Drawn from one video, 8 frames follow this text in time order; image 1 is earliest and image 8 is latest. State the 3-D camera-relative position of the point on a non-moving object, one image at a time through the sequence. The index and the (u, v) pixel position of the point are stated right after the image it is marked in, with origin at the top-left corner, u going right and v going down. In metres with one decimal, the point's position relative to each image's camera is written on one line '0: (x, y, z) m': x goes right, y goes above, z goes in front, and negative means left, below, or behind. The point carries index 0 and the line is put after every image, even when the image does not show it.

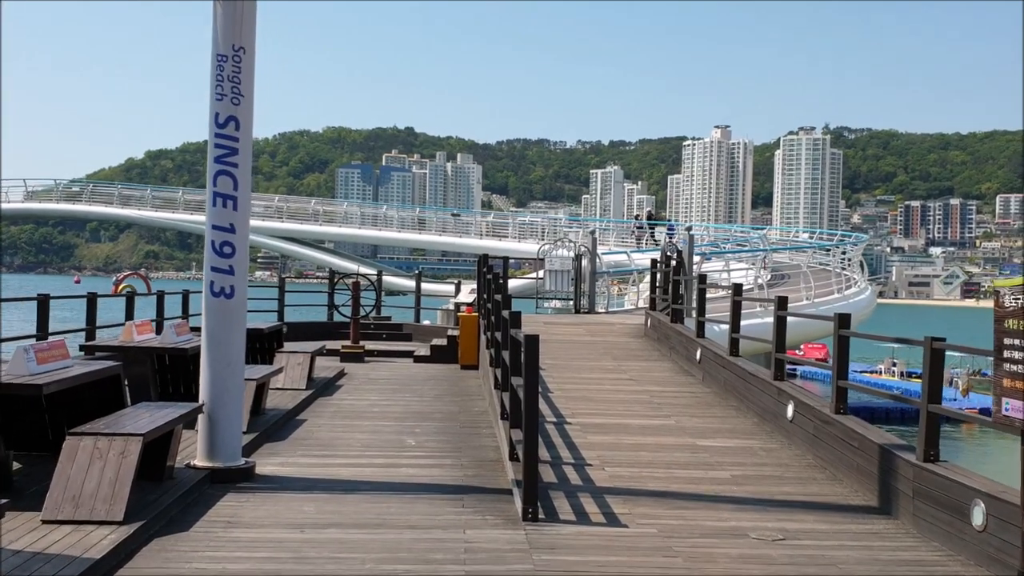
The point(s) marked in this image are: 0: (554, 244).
0: (+0.8, +0.9, +18.9) m
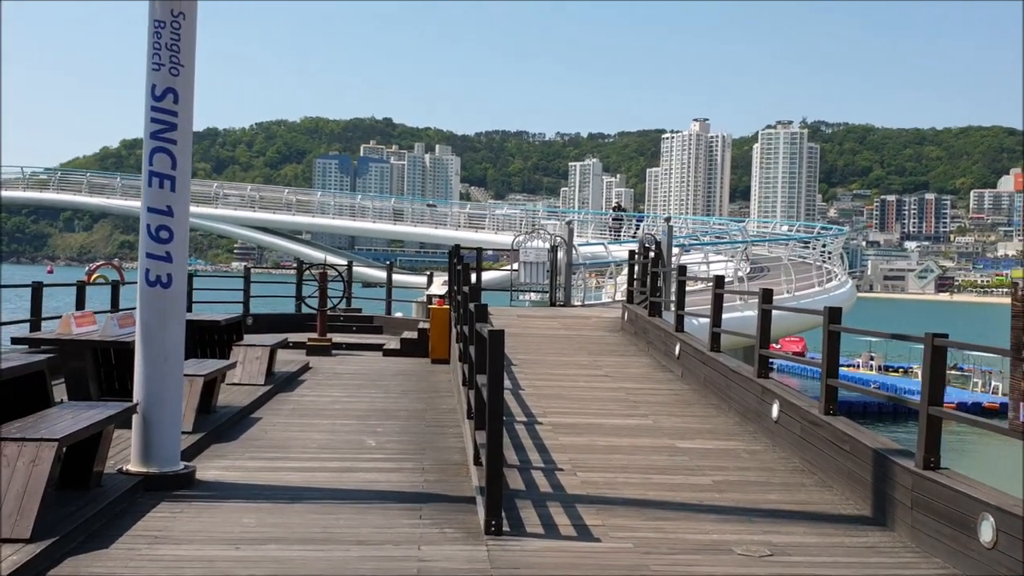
0: (+0.3, +1.0, +18.4) m
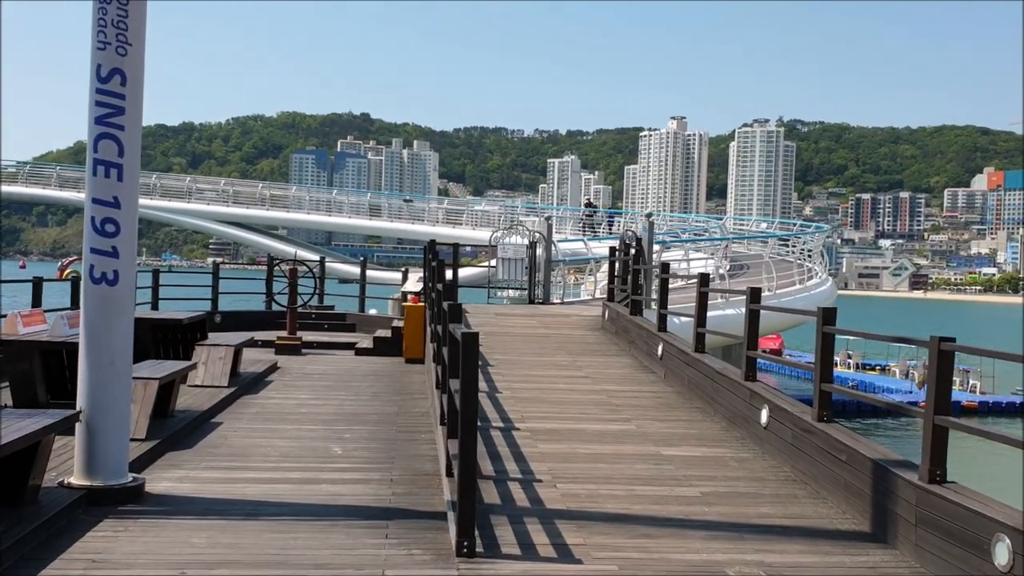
0: (-0.1, +1.1, +18.0) m
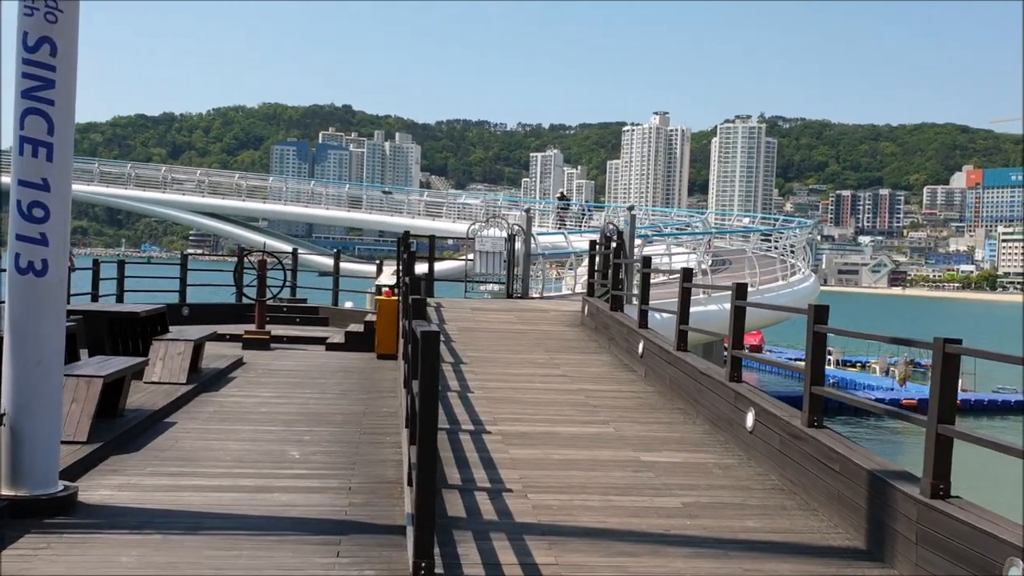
0: (-0.5, +1.2, +17.6) m
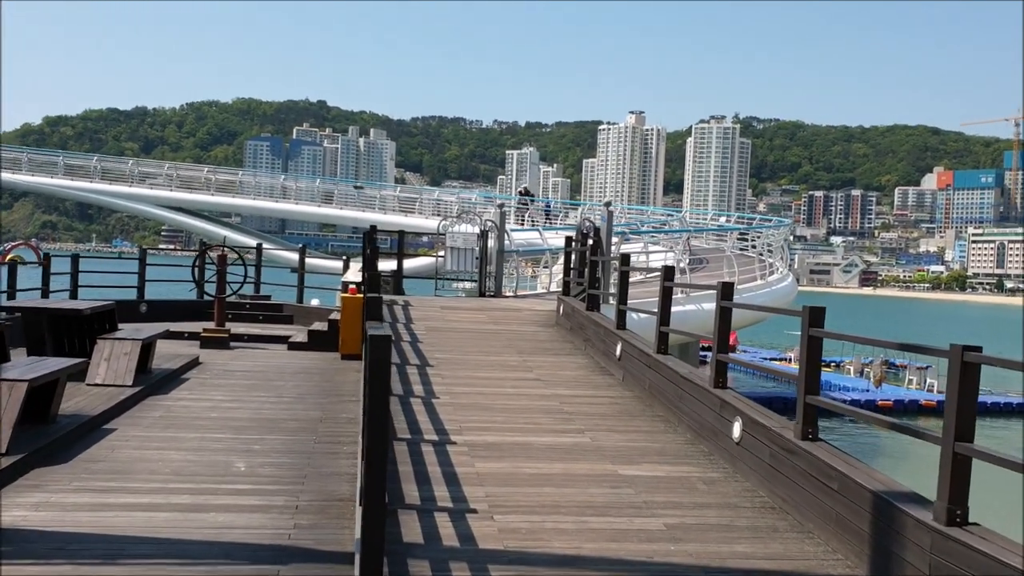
0: (-1.0, +1.2, +17.1) m
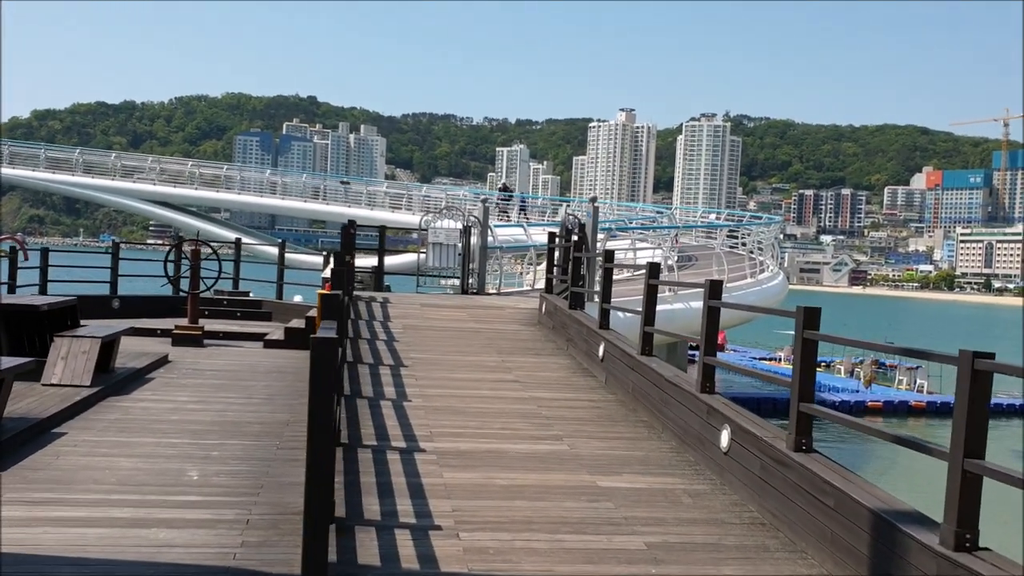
0: (-1.3, +1.3, +16.7) m
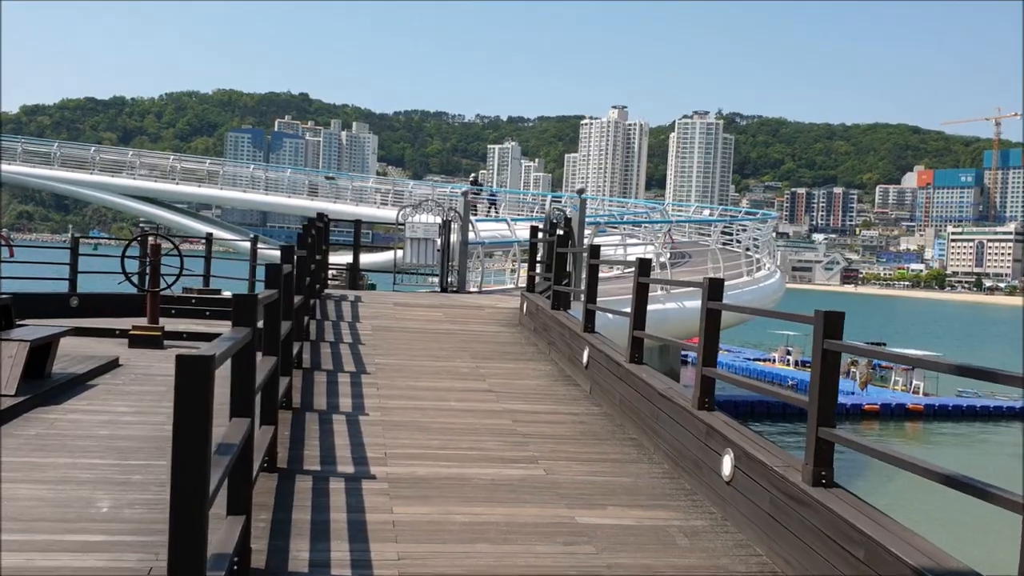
0: (-1.5, +1.3, +15.9) m
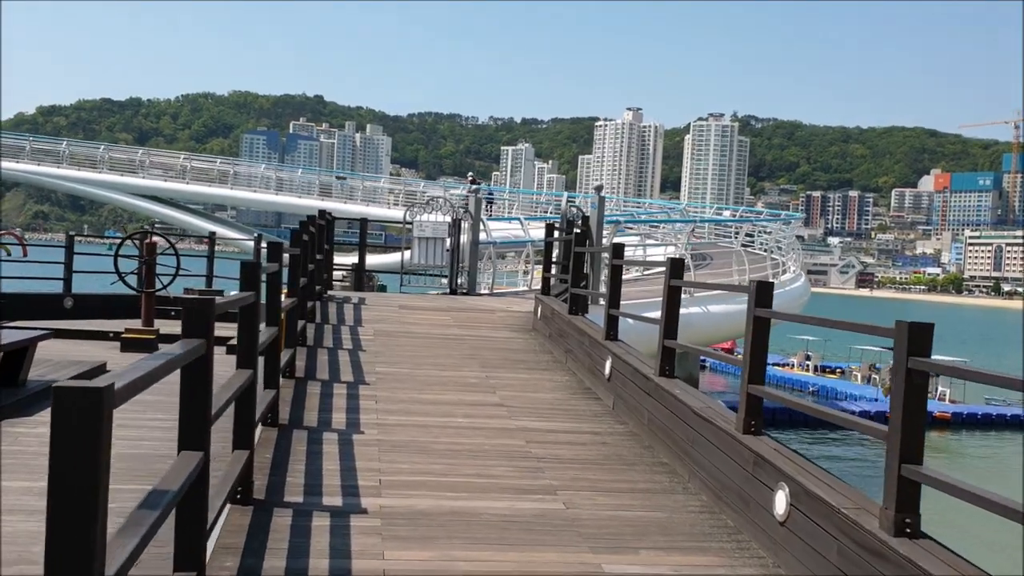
0: (-1.3, +1.3, +15.3) m
